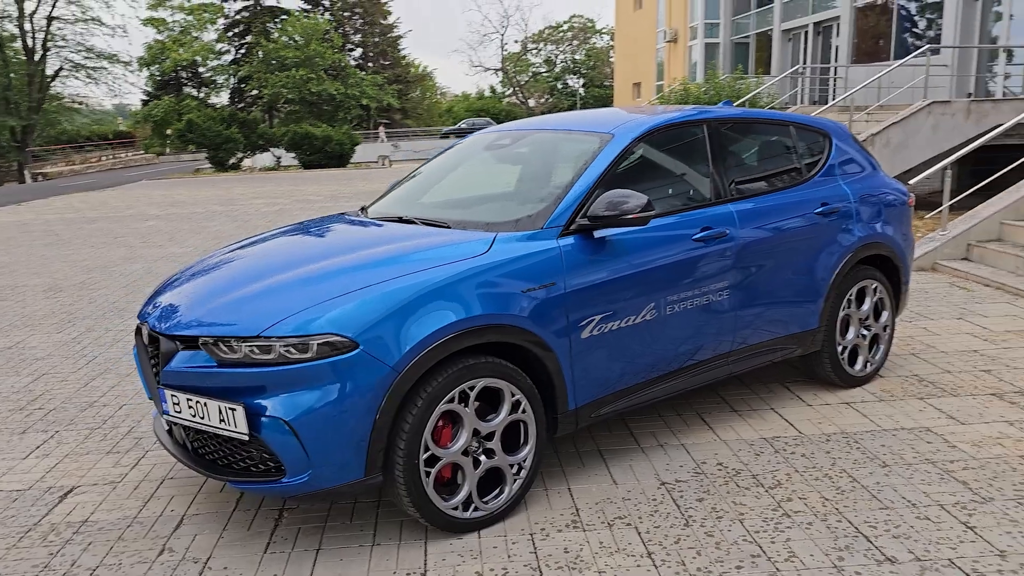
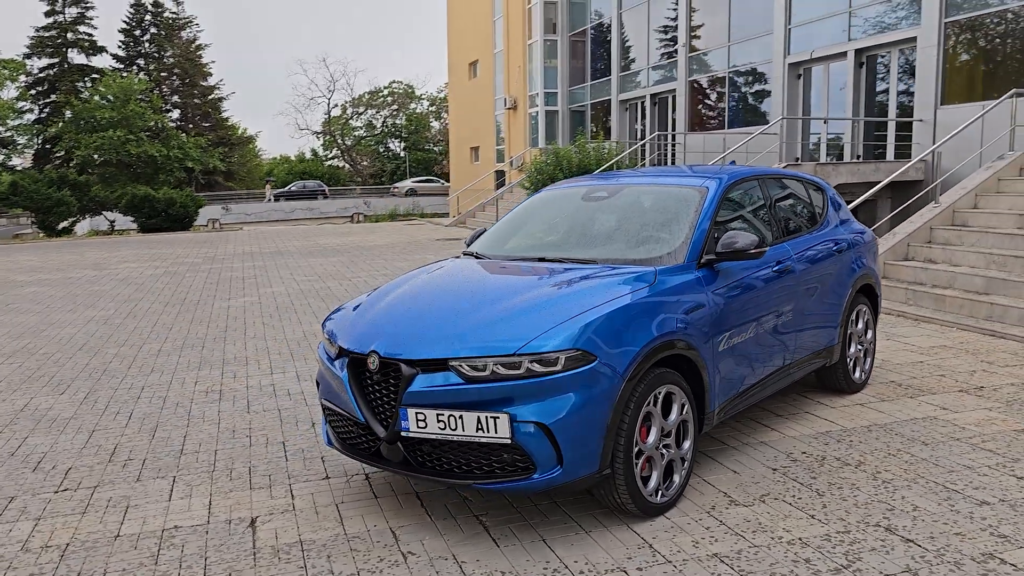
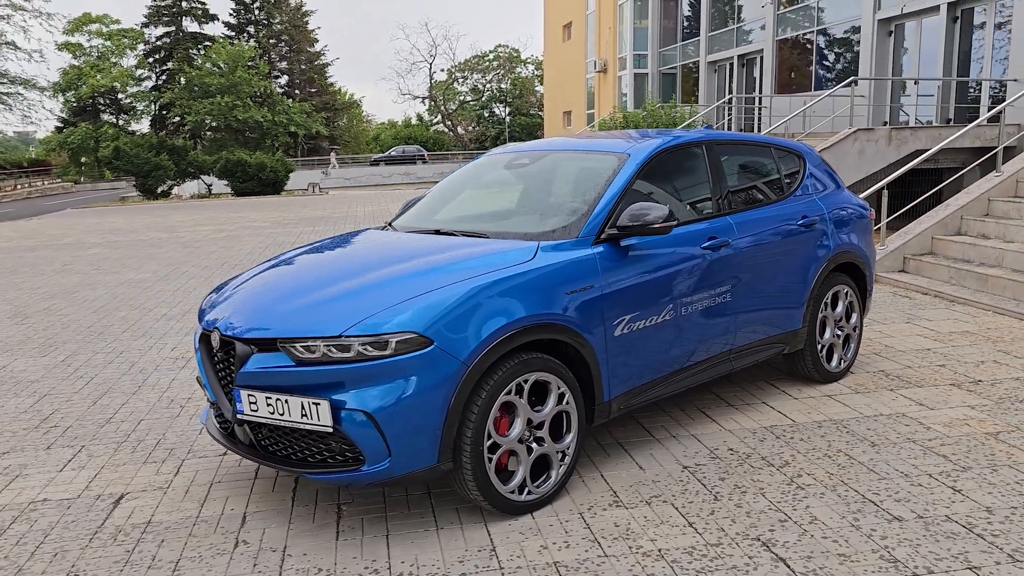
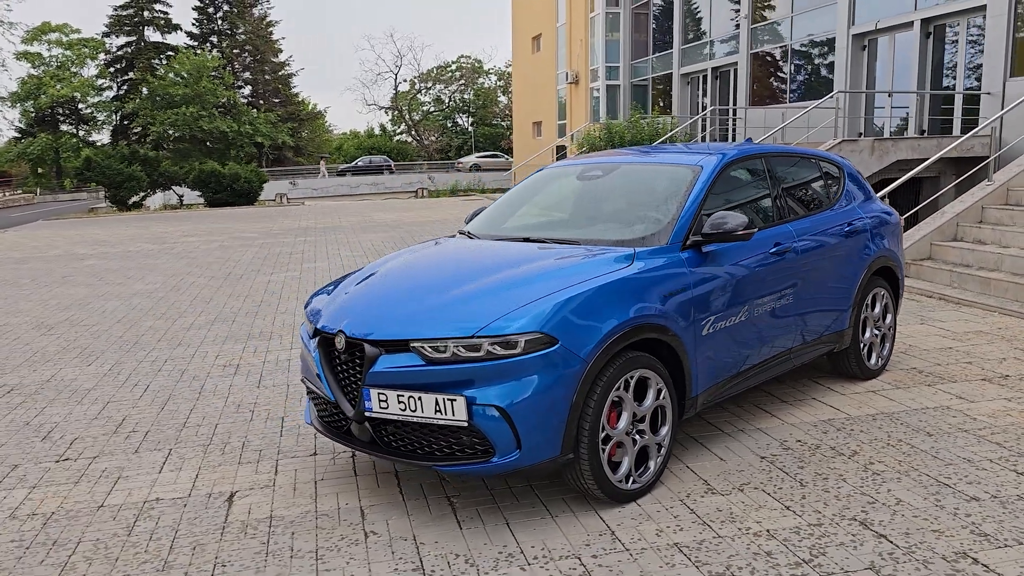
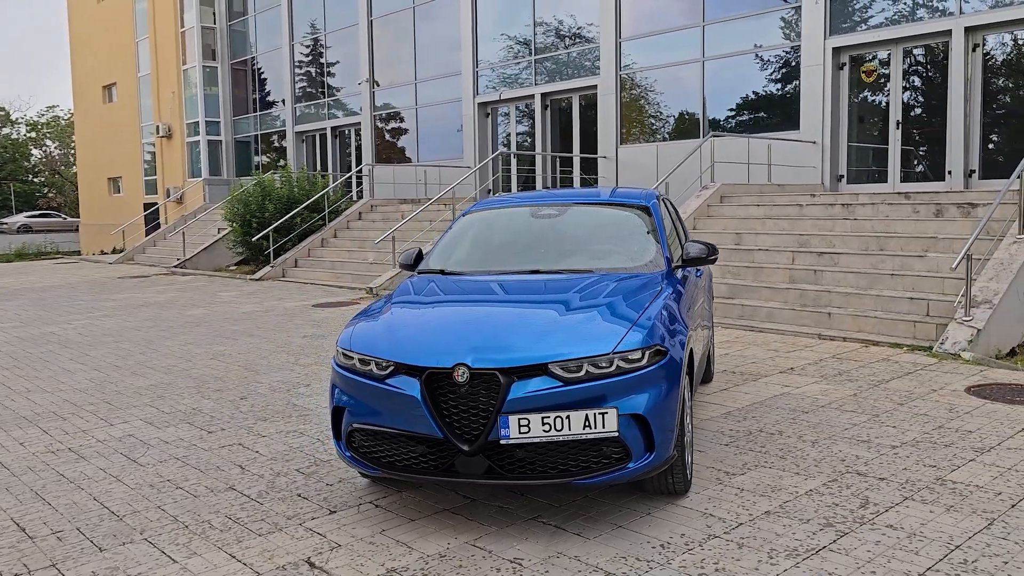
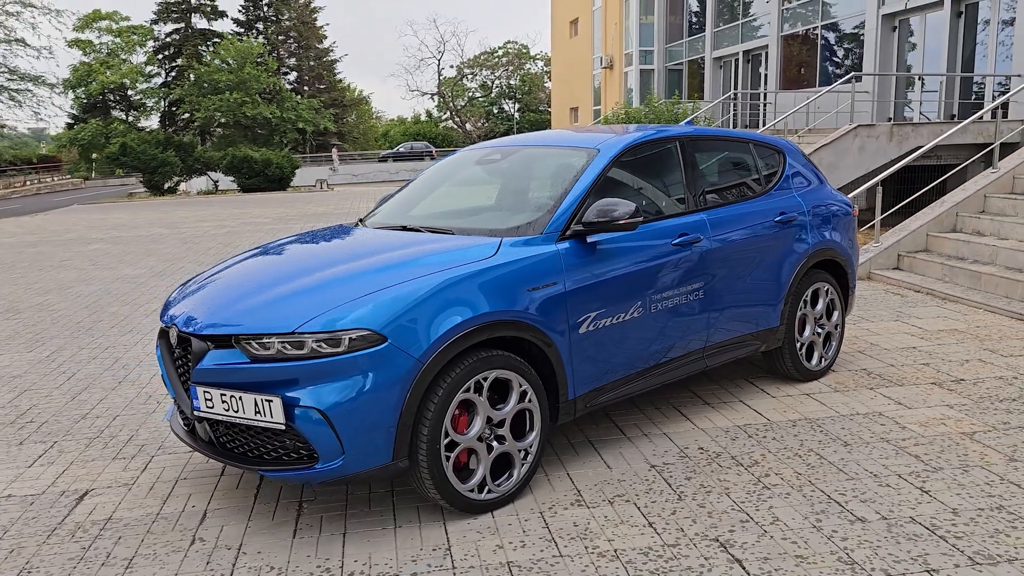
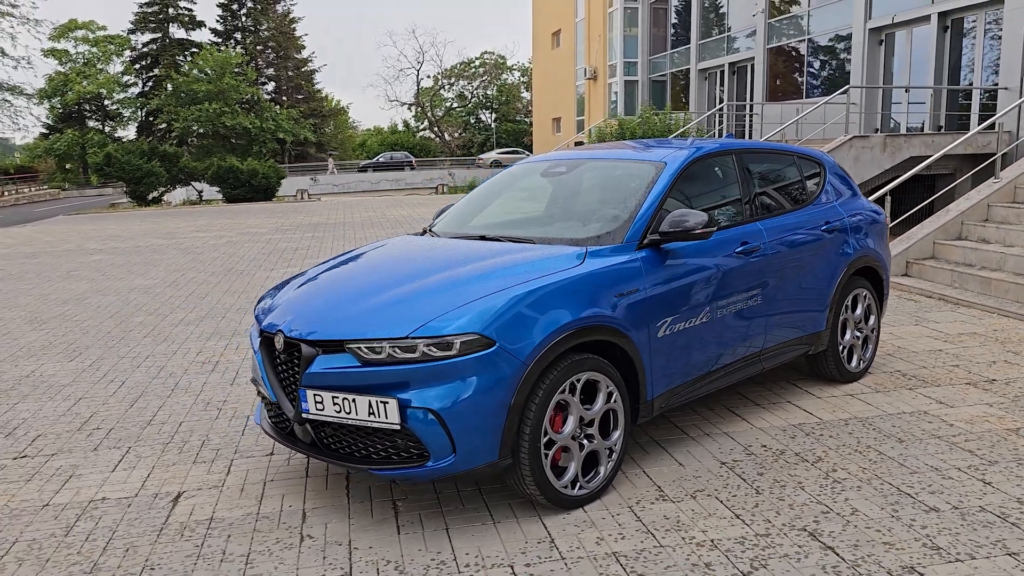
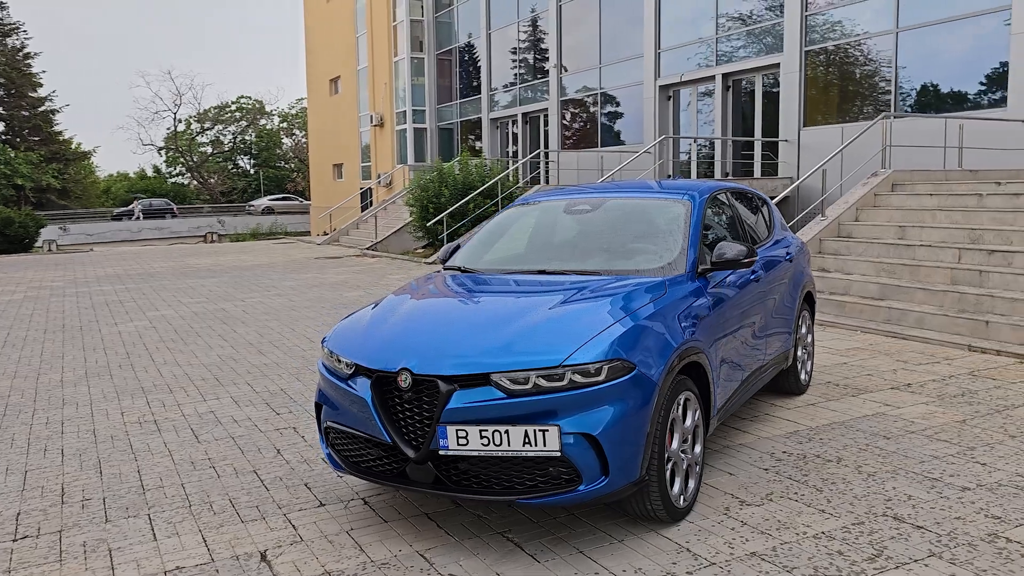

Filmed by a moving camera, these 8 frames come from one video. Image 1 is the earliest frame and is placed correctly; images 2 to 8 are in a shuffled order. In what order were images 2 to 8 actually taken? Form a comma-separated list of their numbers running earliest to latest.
6, 3, 7, 4, 2, 8, 5
